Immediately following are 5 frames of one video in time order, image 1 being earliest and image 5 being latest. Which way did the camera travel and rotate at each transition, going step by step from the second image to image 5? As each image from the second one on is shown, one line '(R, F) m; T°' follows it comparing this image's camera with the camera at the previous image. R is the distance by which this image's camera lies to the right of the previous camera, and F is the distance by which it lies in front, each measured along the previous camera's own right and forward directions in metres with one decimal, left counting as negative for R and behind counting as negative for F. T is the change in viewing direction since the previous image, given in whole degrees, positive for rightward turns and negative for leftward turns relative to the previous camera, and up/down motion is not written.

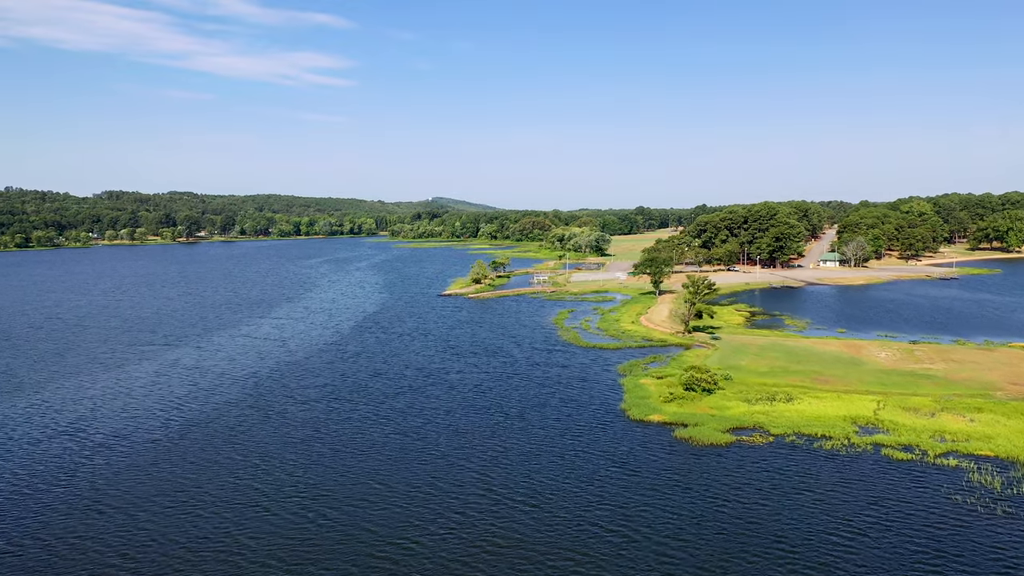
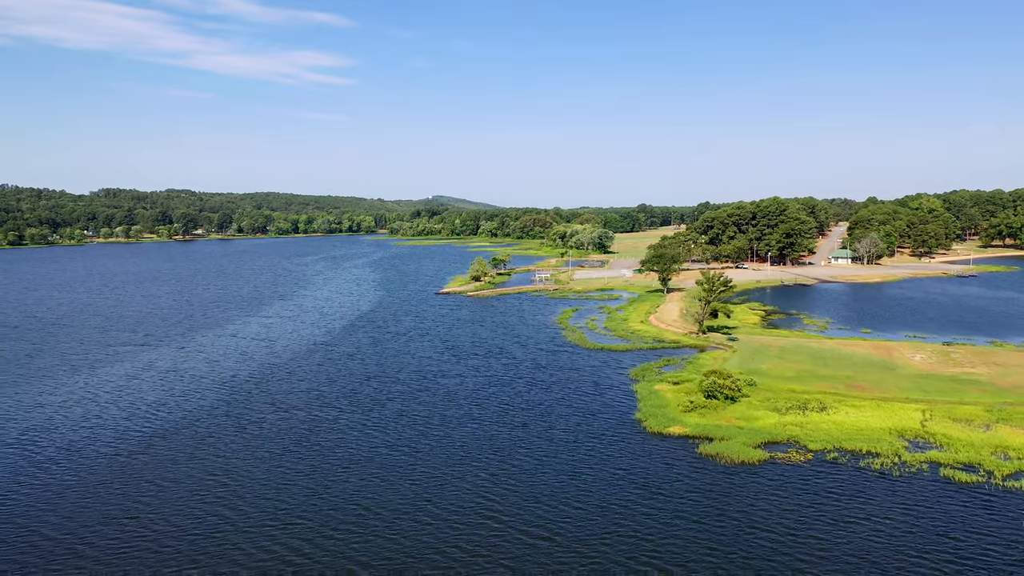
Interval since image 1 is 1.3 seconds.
(-0.1, +5.4) m; 0°
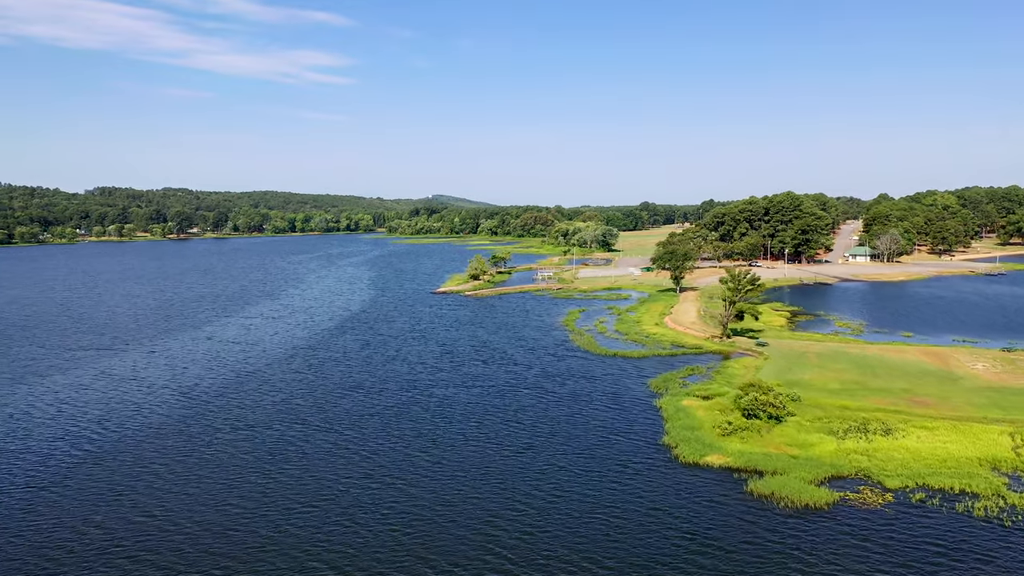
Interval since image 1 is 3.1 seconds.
(-0.1, +7.9) m; 0°
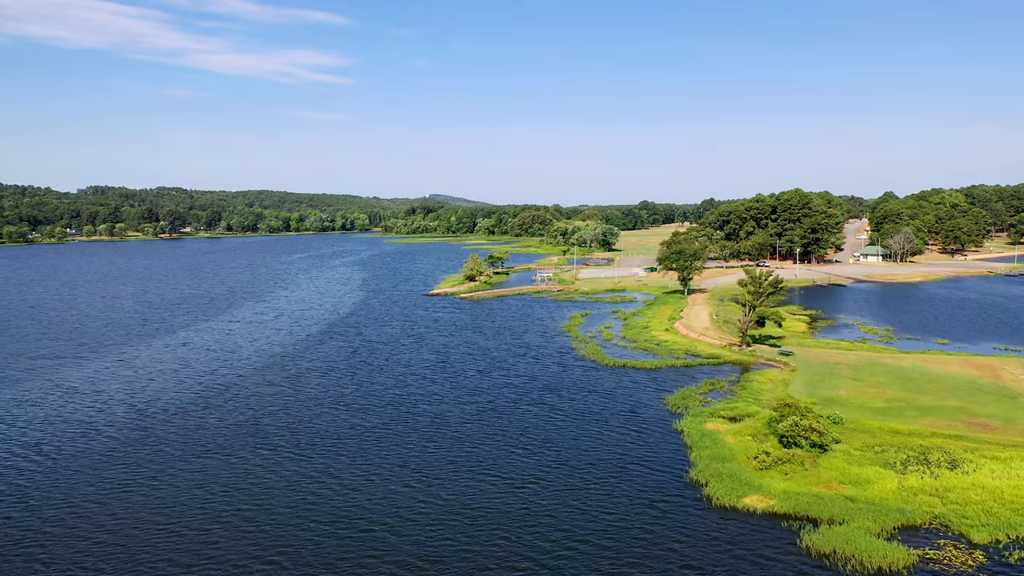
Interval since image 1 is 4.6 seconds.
(0.0, +6.1) m; 0°
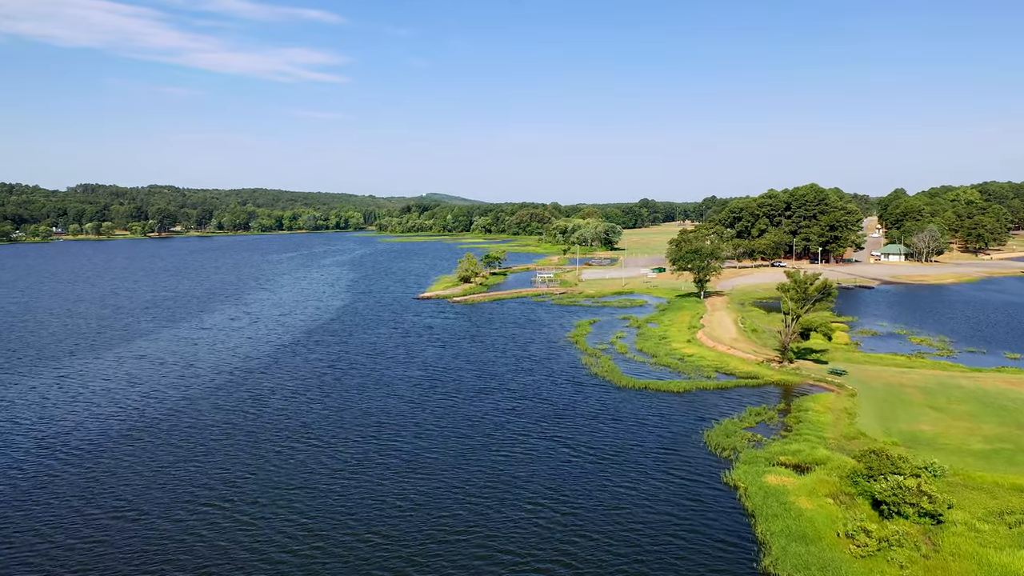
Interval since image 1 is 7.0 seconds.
(-0.1, +9.3) m; 0°
